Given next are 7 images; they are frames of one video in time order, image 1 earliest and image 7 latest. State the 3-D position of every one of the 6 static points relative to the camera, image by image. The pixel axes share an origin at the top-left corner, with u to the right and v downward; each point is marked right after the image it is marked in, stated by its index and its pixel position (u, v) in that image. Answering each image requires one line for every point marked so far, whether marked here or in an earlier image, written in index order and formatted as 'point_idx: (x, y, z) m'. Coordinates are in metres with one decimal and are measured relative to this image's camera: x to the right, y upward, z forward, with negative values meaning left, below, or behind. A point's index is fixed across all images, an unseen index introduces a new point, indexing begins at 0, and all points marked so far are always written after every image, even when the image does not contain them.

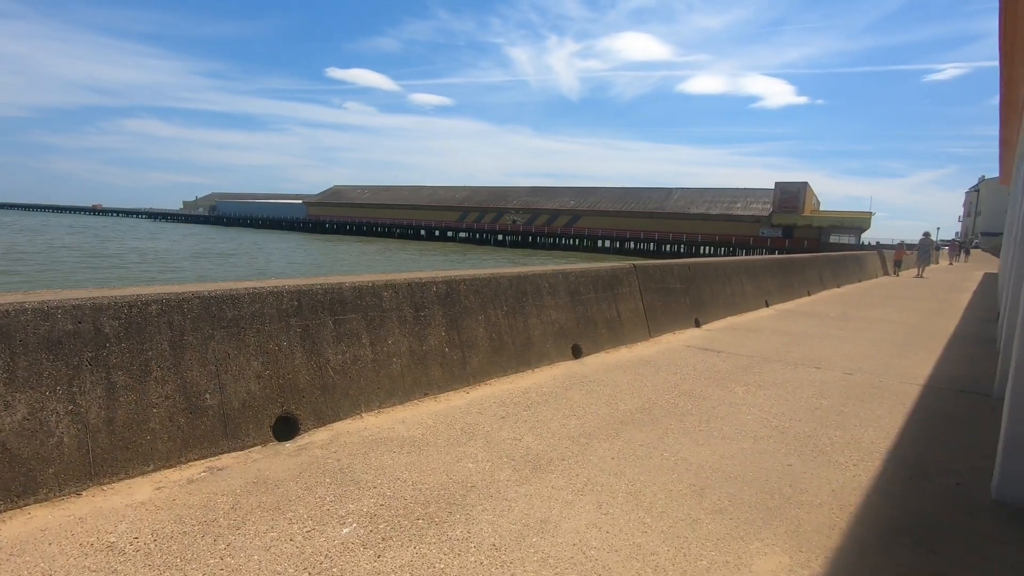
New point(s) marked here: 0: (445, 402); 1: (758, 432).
0: (-0.6, -1.0, +4.5) m
1: (+1.8, -1.1, +3.9) m
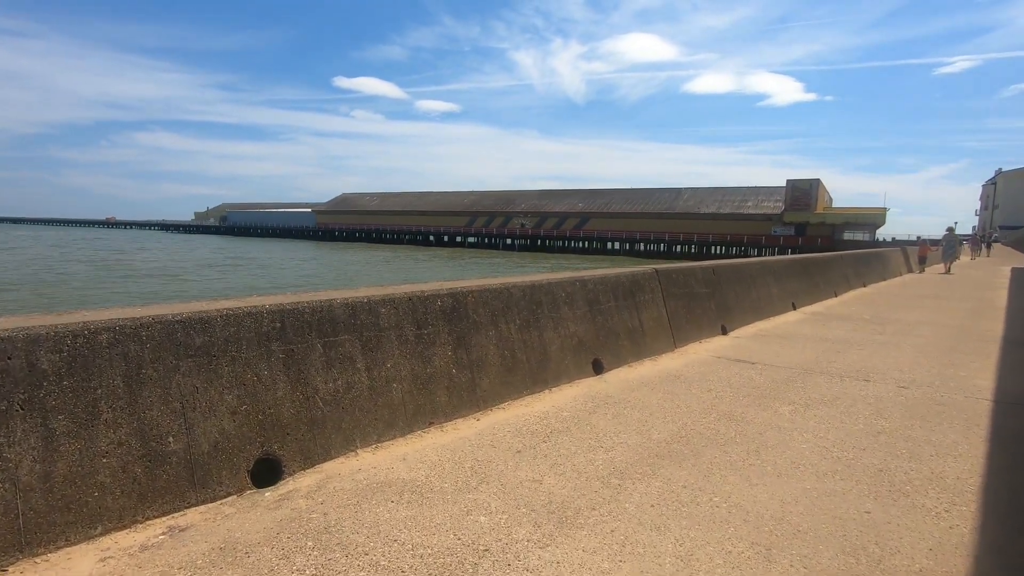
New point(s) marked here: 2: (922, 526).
0: (-0.4, -1.1, +3.9) m
1: (+1.9, -1.1, +3.4) m
2: (+2.0, -1.2, +2.7) m
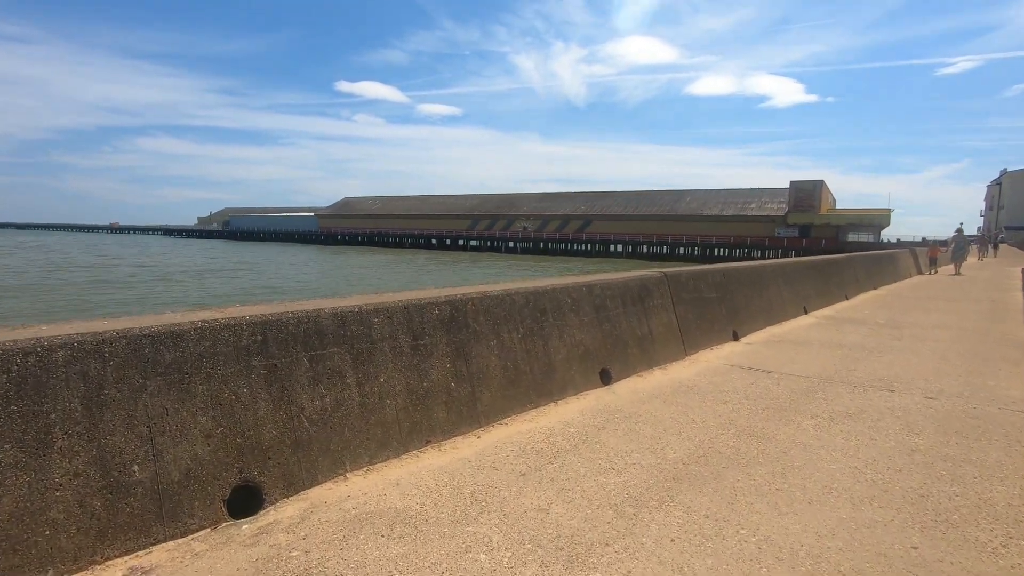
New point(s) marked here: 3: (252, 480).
0: (-0.4, -1.1, +3.6) m
1: (+1.9, -1.2, +3.1) m
2: (+2.1, -1.2, +2.4) m
3: (-1.4, -1.0, +2.9) m
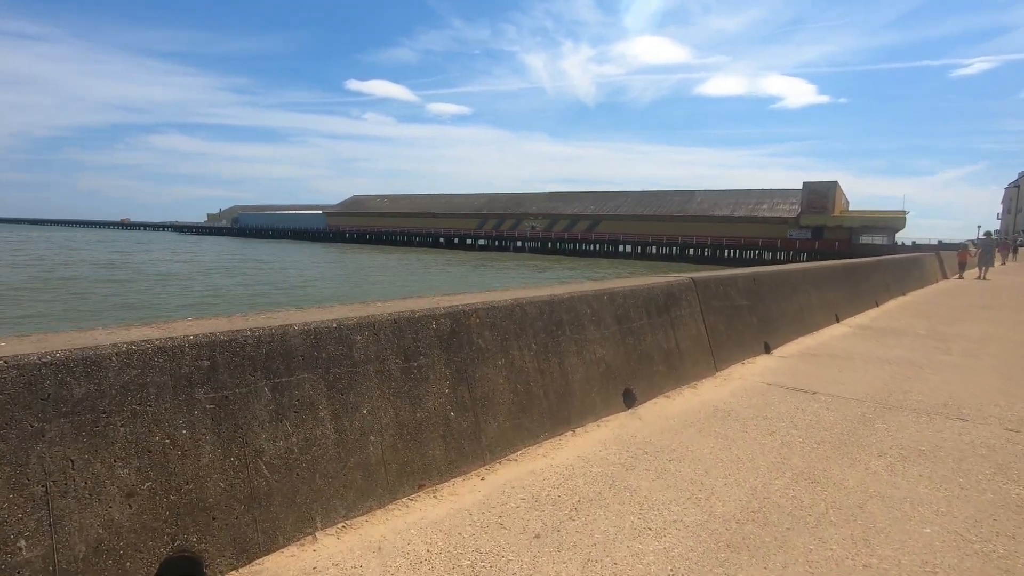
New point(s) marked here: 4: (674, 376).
0: (-0.3, -1.2, +3.0) m
1: (+2.0, -1.2, +2.4) m
2: (+2.1, -1.3, +1.7) m
3: (-1.3, -1.1, +2.2) m
4: (+1.6, -0.9, +5.2) m
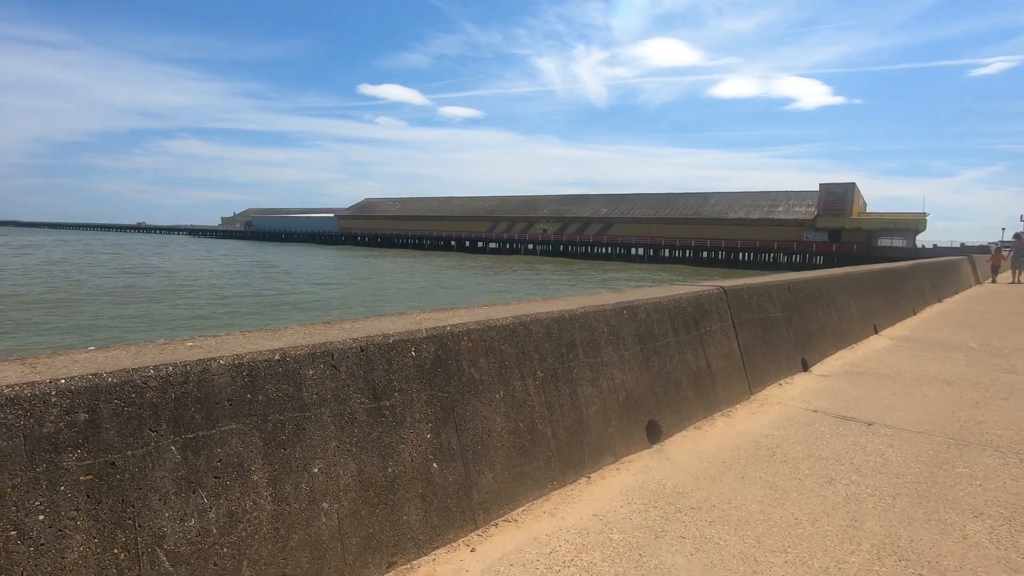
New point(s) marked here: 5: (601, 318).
0: (-0.4, -1.3, +2.3) m
1: (+2.0, -1.3, +1.6) m
2: (+2.1, -1.4, +0.9) m
3: (-1.4, -1.2, +1.6) m
4: (+1.6, -1.0, +4.5) m
5: (+0.6, -0.2, +3.7) m
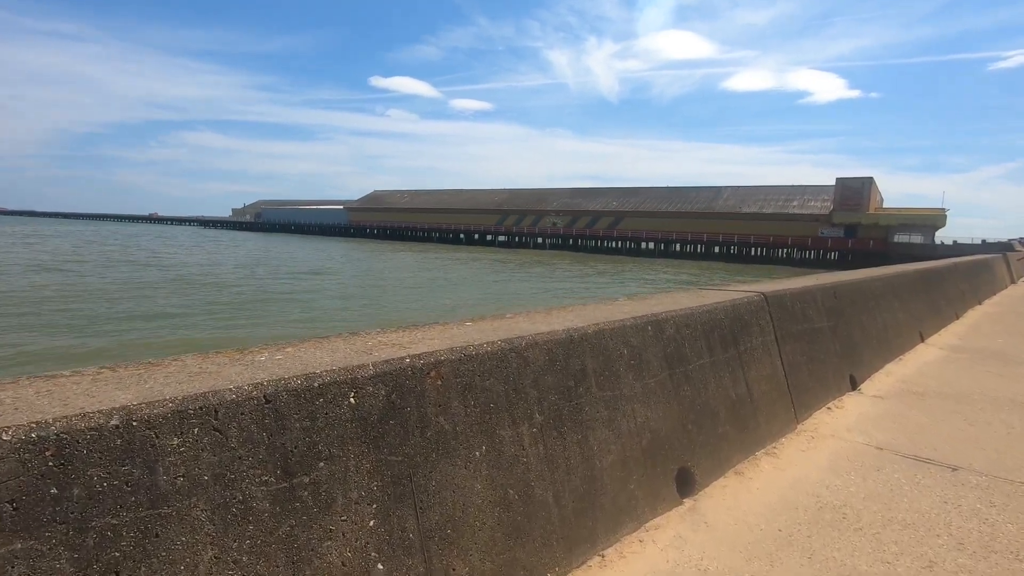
0: (-0.4, -1.3, +1.5) m
1: (+1.9, -1.4, +0.7) m
2: (+2.0, -1.5, +0.1) m
3: (-1.5, -1.2, +0.8) m
4: (+1.6, -1.0, +3.6) m
5: (+0.6, -0.3, +2.9) m
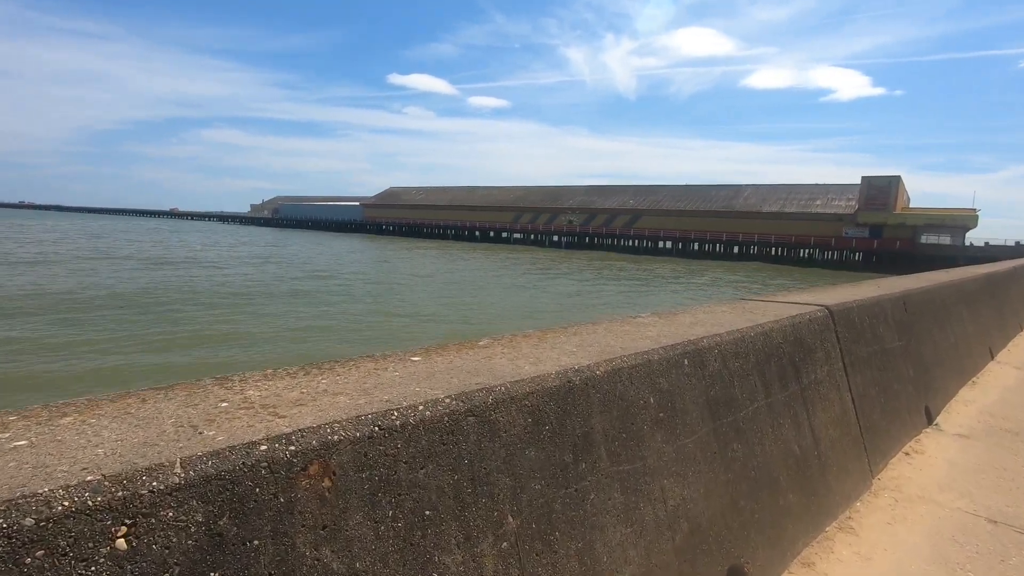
0: (-0.6, -1.4, +0.5) m
1: (+1.7, -1.5, -0.2) m
2: (+1.8, -1.6, -0.9) m
3: (-1.6, -1.3, -0.1) m
4: (+1.5, -1.1, +2.6) m
5: (+0.5, -0.3, +1.9) m
